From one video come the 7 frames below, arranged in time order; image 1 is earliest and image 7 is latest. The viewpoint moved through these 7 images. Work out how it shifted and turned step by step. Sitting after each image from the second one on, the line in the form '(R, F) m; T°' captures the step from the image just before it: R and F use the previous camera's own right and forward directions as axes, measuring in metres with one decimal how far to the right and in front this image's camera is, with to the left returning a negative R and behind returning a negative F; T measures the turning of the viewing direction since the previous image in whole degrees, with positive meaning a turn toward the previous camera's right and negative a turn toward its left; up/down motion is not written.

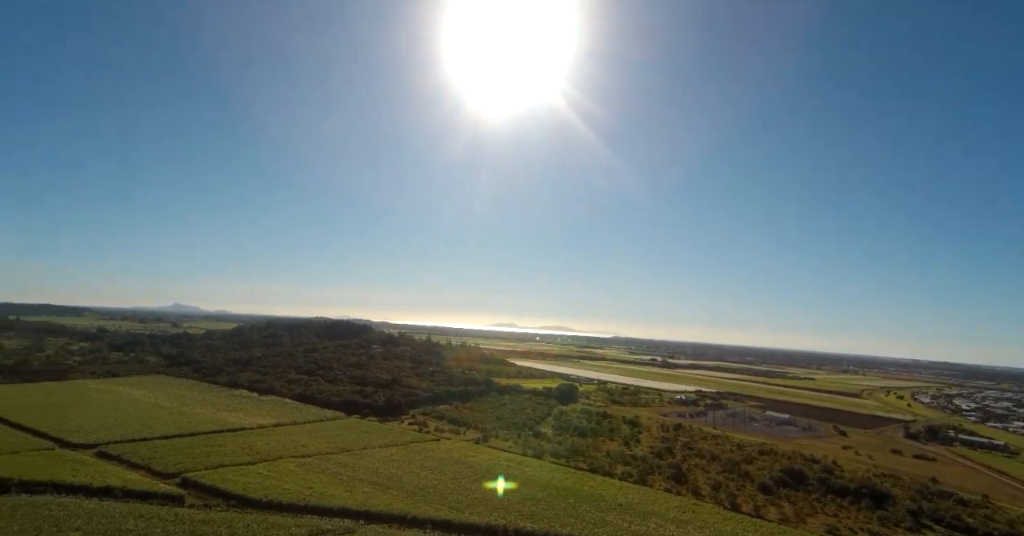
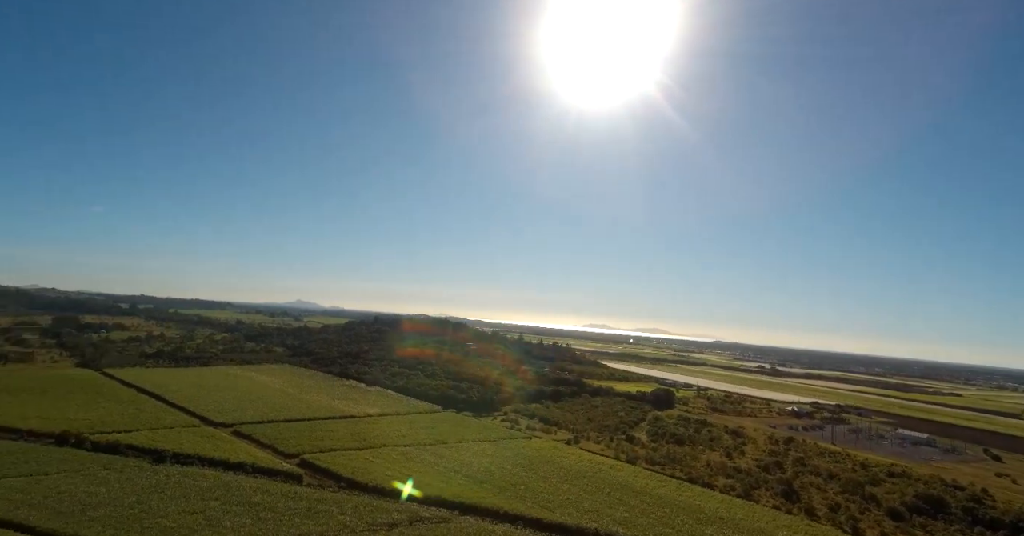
(-0.4, +0.1) m; -9°
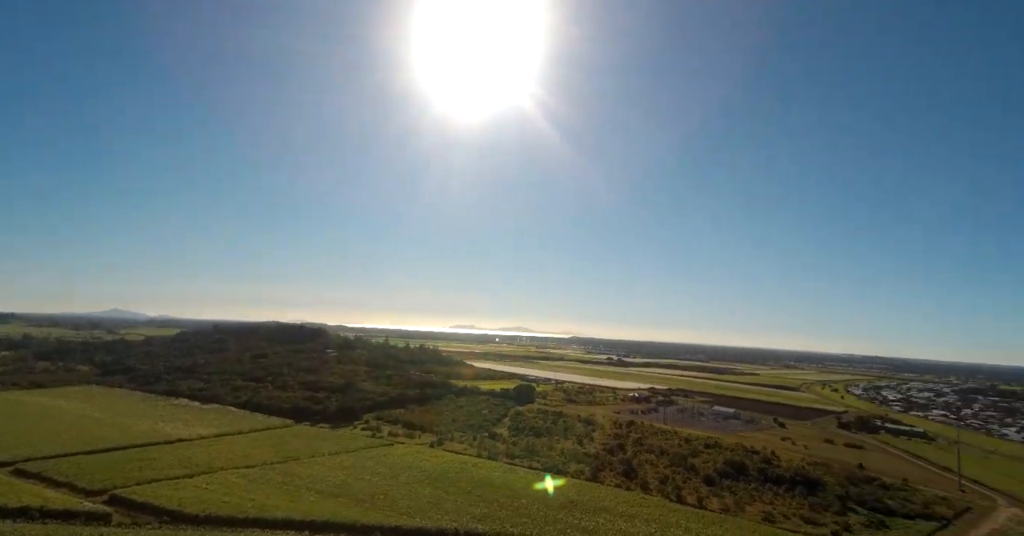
(+0.8, -0.1) m; +13°
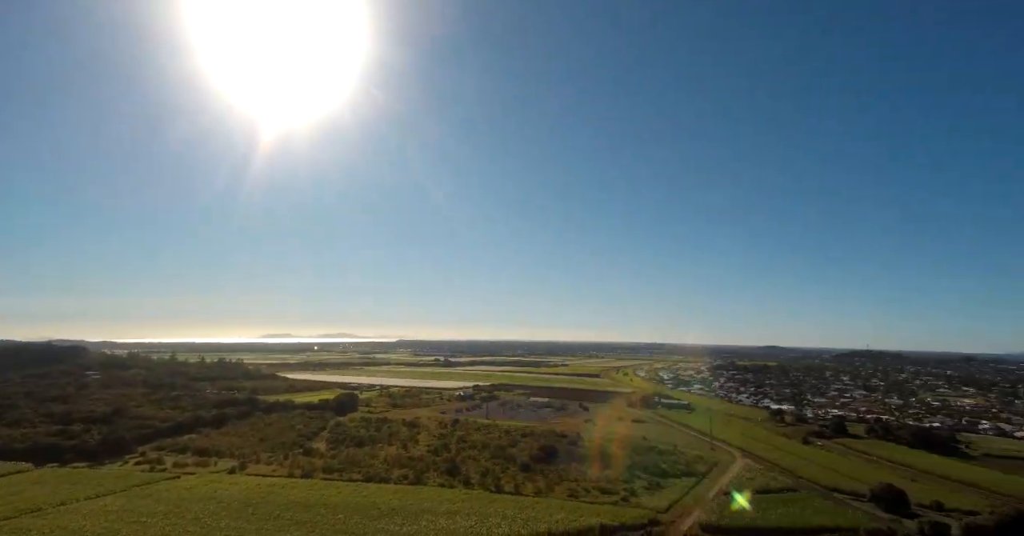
(+0.1, -1.4) m; +17°
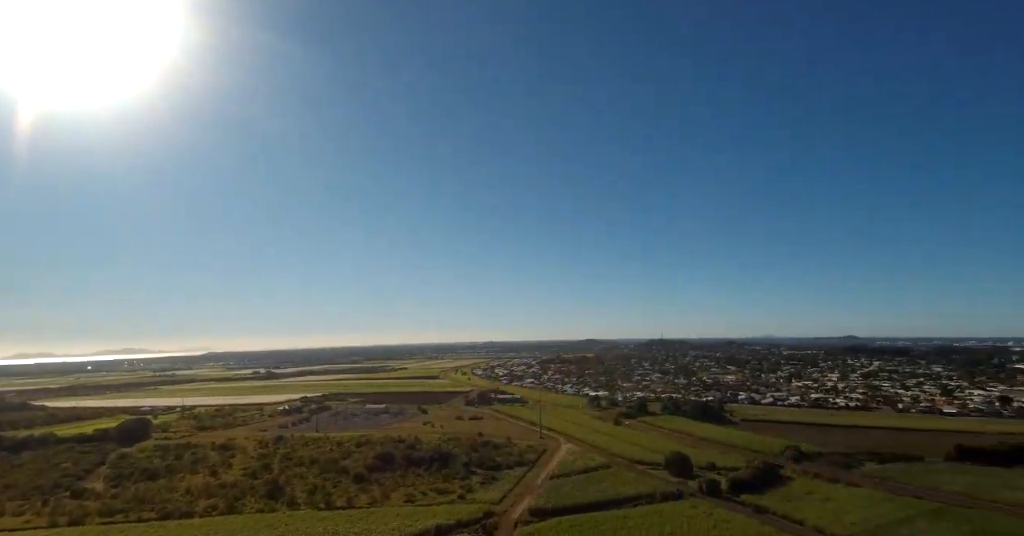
(+0.4, +0.1) m; +15°
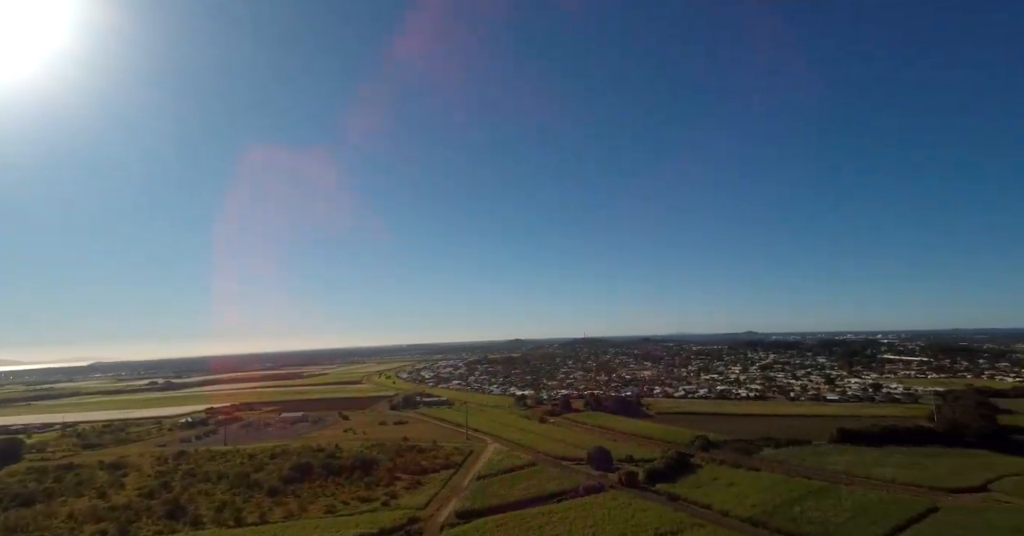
(+0.1, +0.3) m; +7°
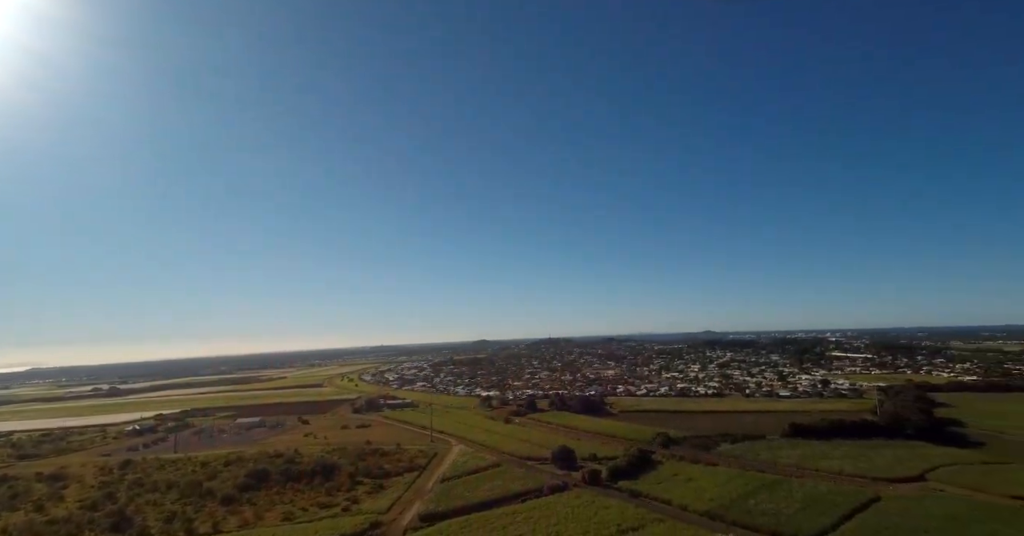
(+0.1, +0.1) m; +3°
